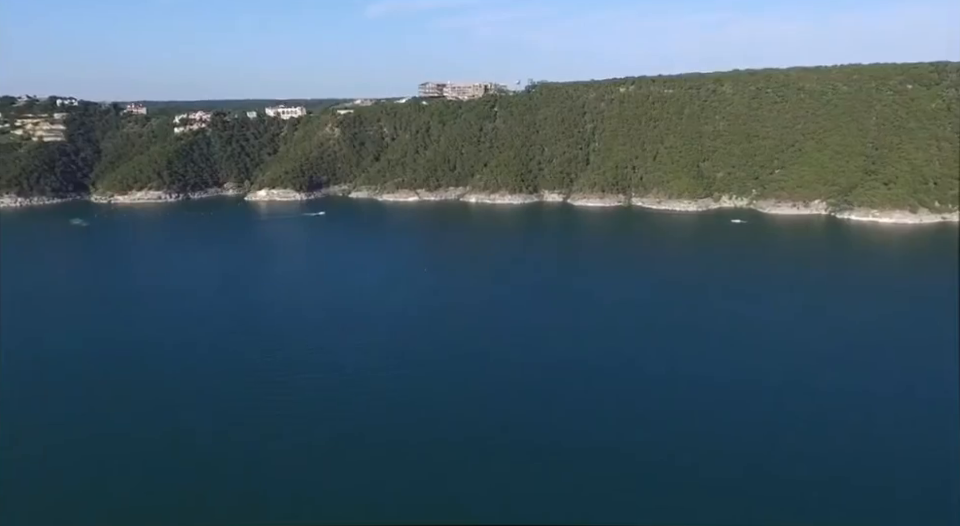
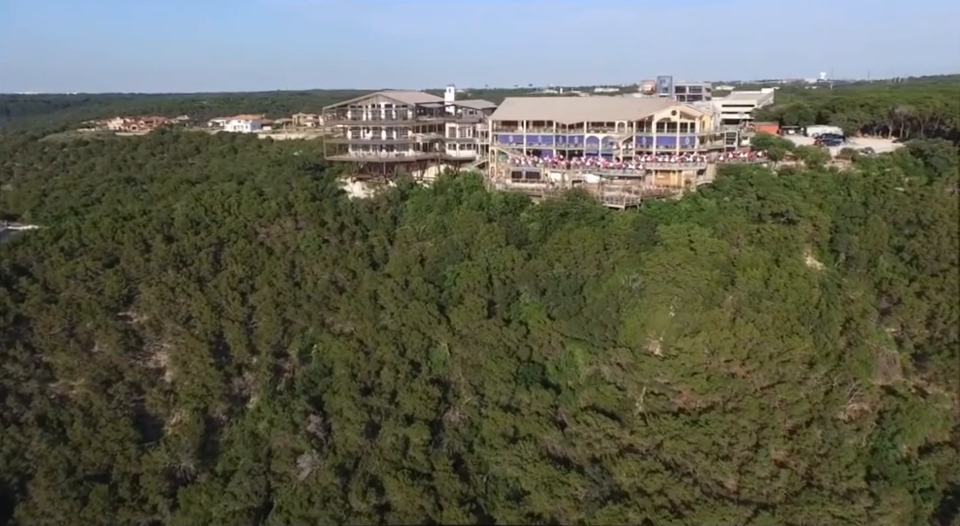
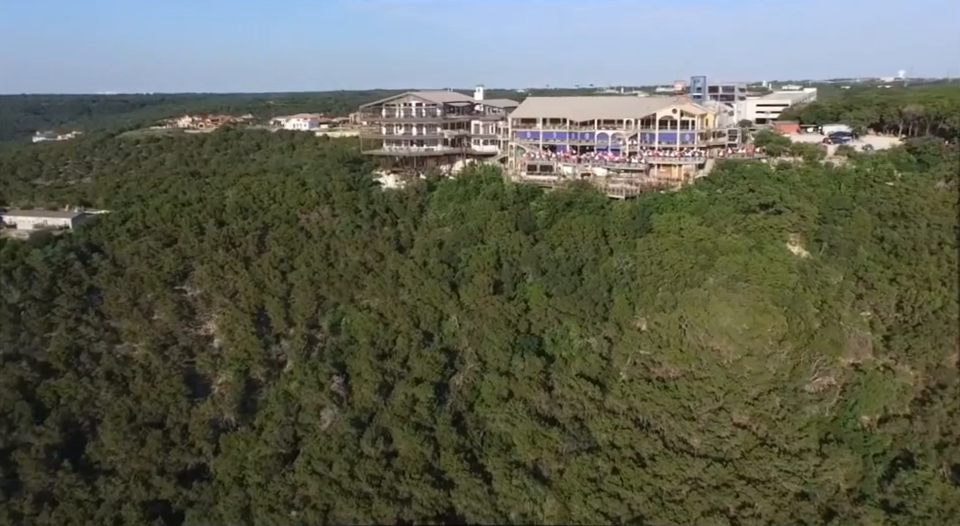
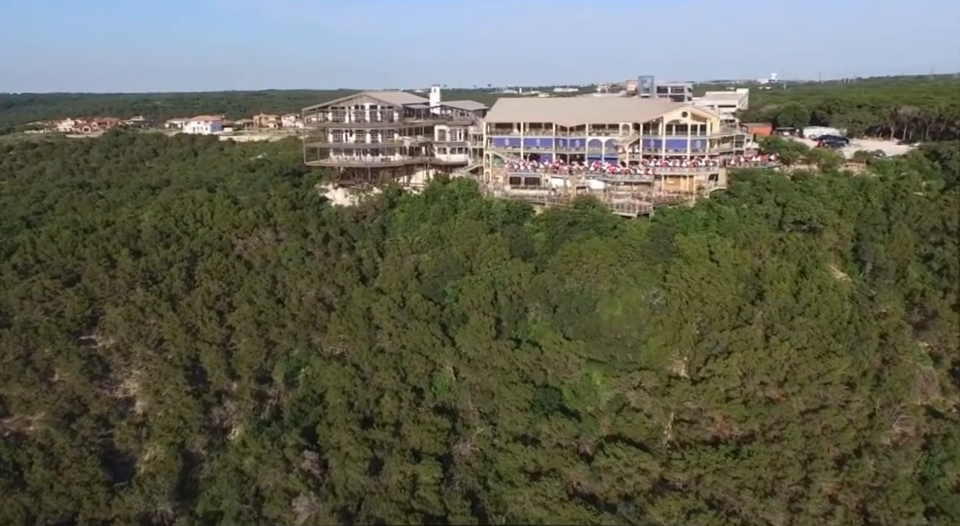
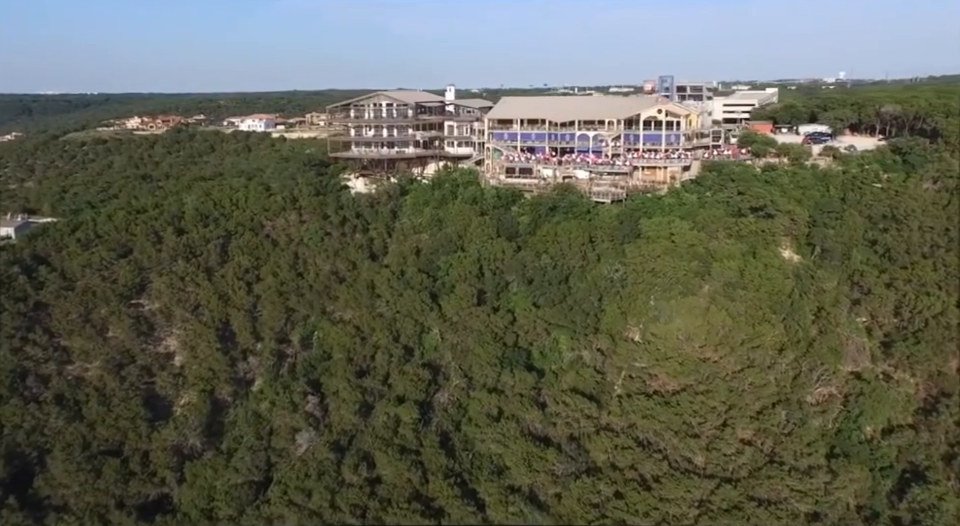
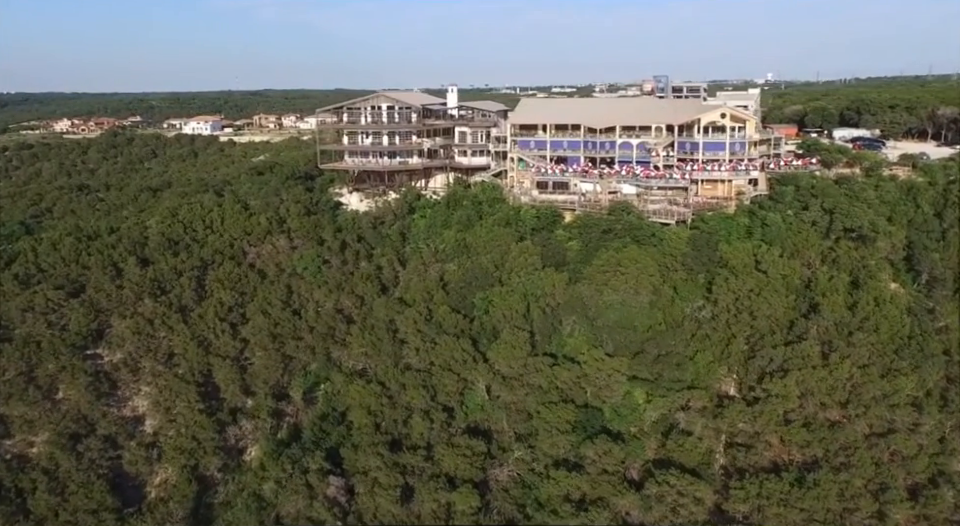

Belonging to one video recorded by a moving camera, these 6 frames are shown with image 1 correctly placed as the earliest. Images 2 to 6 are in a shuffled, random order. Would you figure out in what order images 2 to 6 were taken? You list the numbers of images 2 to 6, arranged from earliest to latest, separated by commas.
3, 5, 2, 4, 6
